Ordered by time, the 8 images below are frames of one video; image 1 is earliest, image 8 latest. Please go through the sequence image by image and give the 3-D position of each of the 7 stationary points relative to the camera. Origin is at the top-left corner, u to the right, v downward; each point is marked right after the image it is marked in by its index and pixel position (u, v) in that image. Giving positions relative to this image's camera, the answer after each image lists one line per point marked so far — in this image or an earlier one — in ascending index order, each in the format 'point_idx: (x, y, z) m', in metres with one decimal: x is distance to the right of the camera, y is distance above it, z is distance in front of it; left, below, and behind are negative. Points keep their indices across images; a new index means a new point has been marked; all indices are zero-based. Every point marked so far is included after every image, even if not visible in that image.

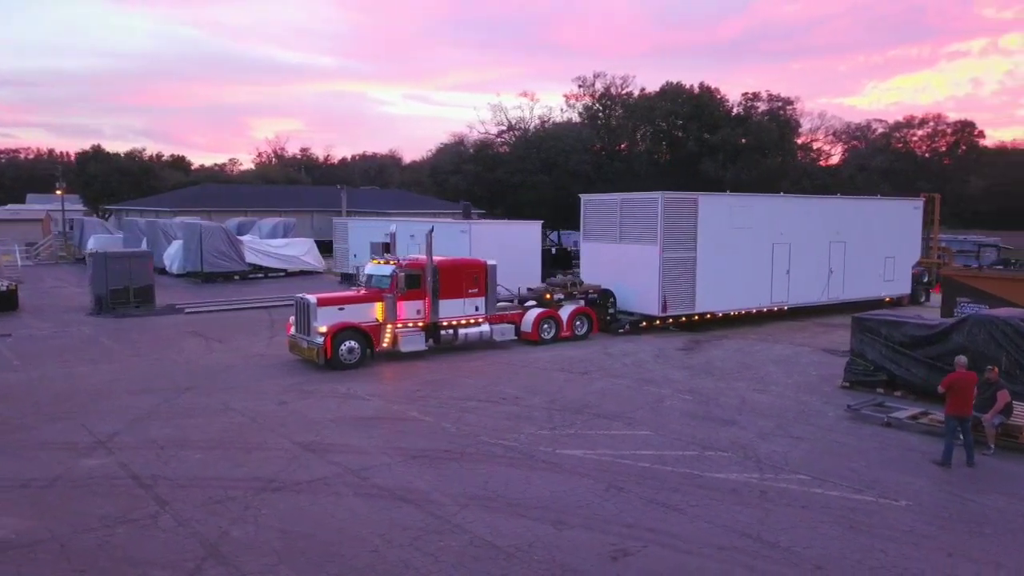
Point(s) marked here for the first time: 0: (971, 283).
0: (+8.7, +0.1, +15.4) m
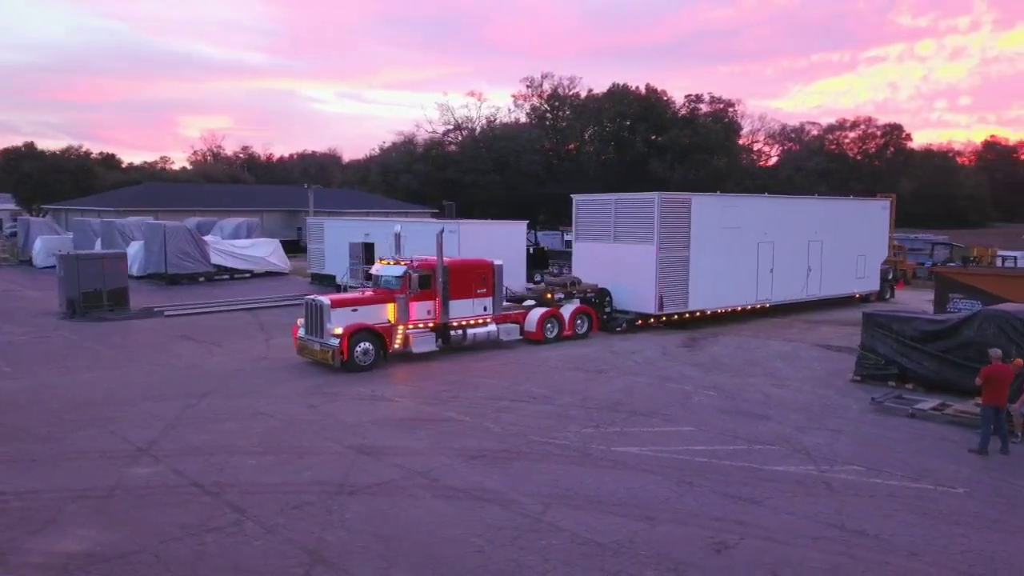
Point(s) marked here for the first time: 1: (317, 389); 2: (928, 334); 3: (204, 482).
0: (+8.9, +0.2, +16.2) m
1: (-3.3, -1.7, +13.9) m
2: (+6.9, -0.8, +13.6) m
3: (-3.4, -2.2, +9.2) m
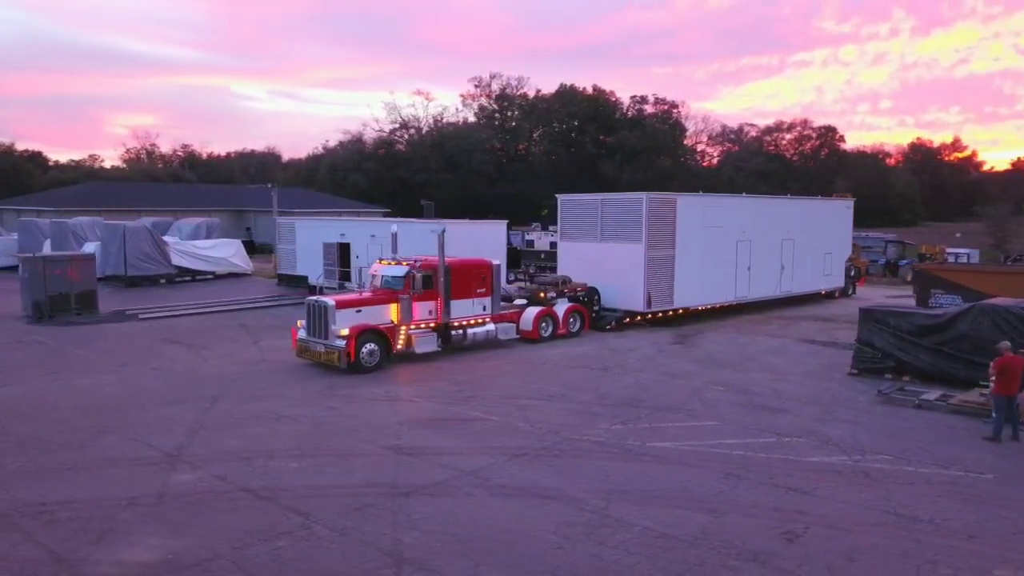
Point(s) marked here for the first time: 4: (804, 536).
0: (+9.0, +0.2, +16.9) m
1: (-3.1, -1.7, +13.8) m
2: (+7.2, -0.7, +14.2) m
3: (-2.8, -2.2, +9.1) m
4: (+2.7, -2.3, +7.6) m
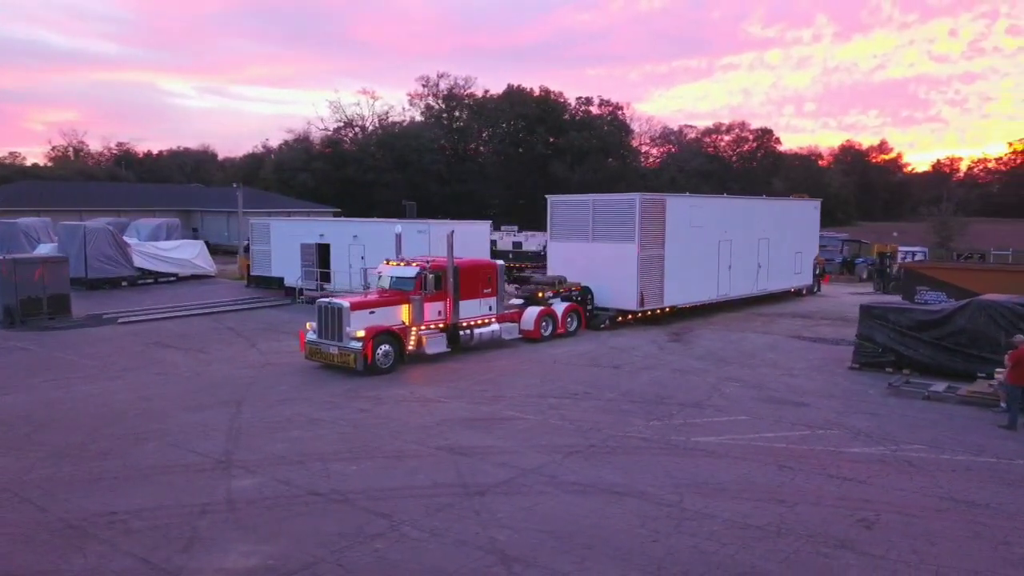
0: (+9.1, +0.3, +17.7) m
1: (-2.7, -1.8, +13.7) m
2: (+7.5, -0.6, +14.9) m
3: (-2.1, -2.2, +9.0) m
4: (+3.6, -2.3, +8.0) m
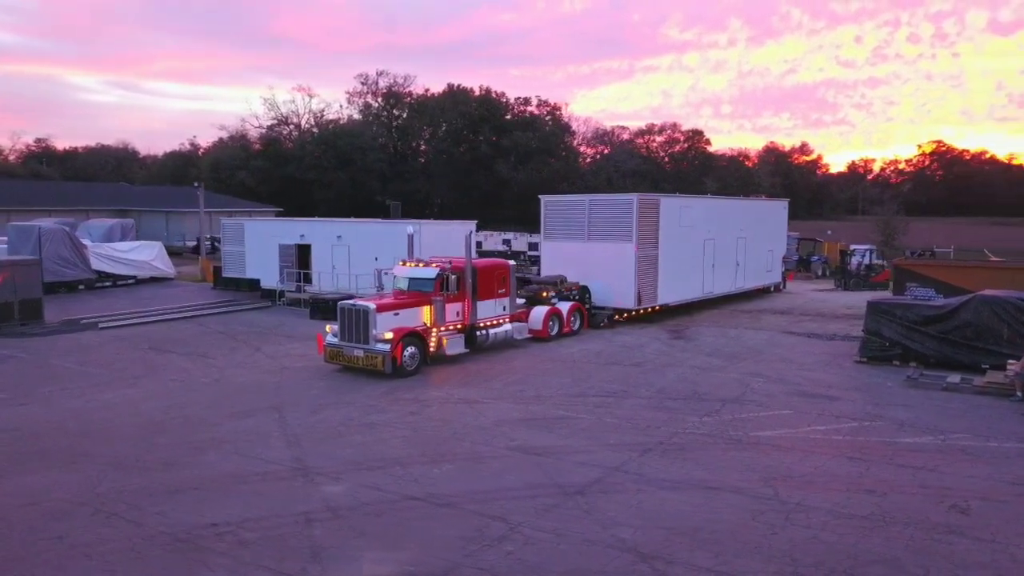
0: (+9.3, +0.4, +18.6) m
1: (-2.0, -1.8, +13.5) m
2: (+8.0, -0.6, +15.6) m
3: (-1.0, -2.2, +8.9) m
4: (+4.7, -2.3, +8.4) m
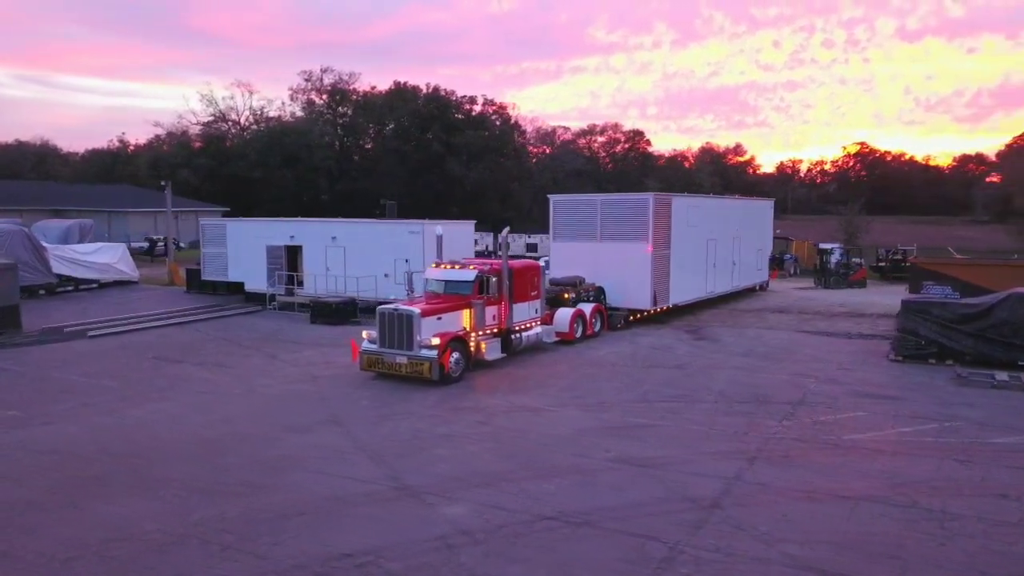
0: (+9.8, +0.4, +18.8) m
1: (-1.0, -1.8, +12.8) m
2: (+8.8, -0.5, +15.7) m
3: (+0.4, -2.3, +8.3) m
4: (+6.1, -2.3, +8.3) m
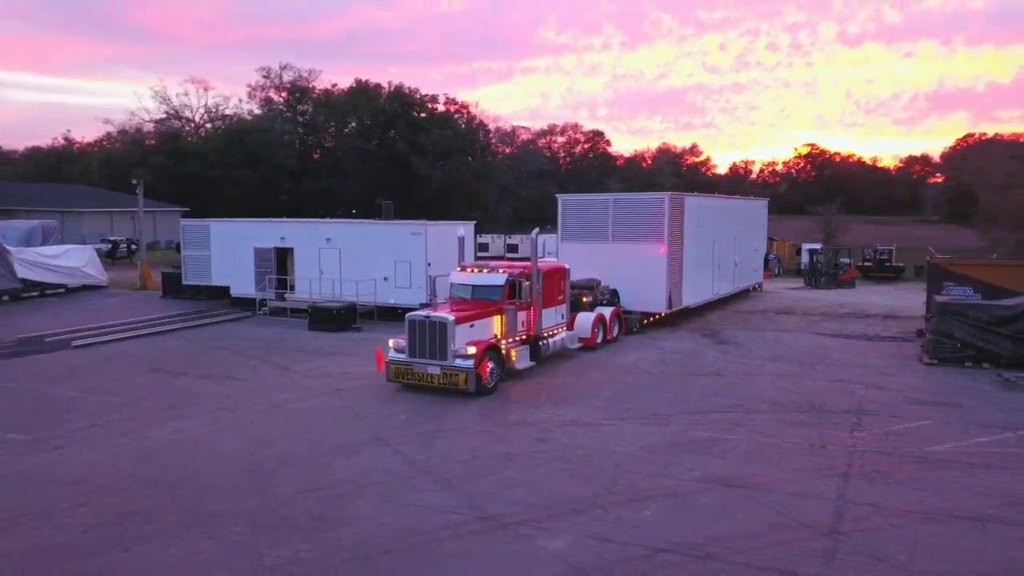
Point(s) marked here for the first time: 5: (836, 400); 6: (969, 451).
0: (+10.2, +0.4, +18.6) m
1: (-0.3, -1.9, +12.0) m
2: (+9.3, -0.6, +15.4) m
3: (+1.4, -2.4, +7.5) m
4: (+7.1, -2.3, +7.8) m
5: (+5.3, -1.8, +13.2) m
6: (+5.8, -2.1, +10.4) m
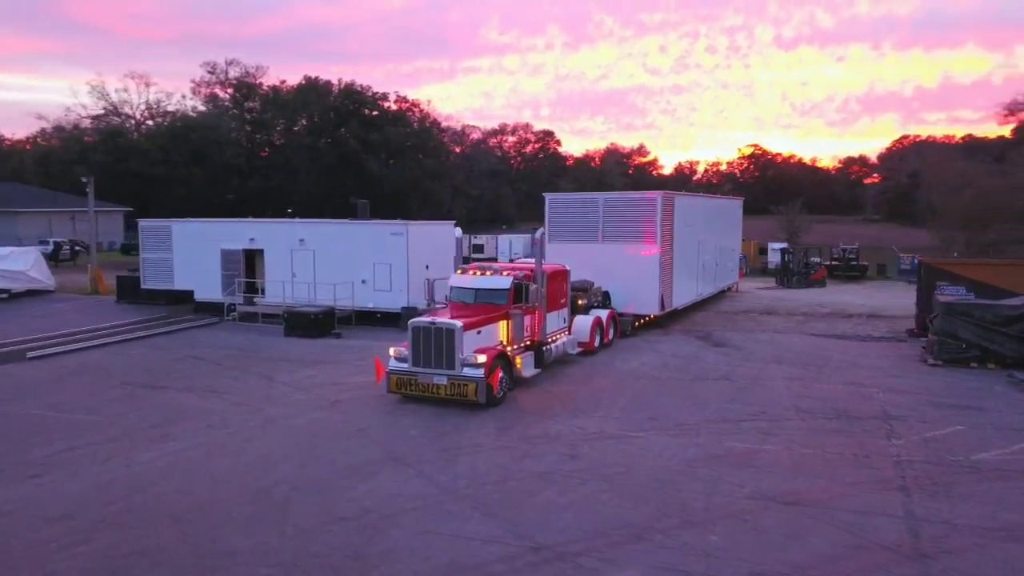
0: (+9.9, +0.4, +18.5) m
1: (0.0, -2.0, +11.2) m
2: (+9.3, -0.6, +15.3) m
3: (+1.9, -2.4, +6.9) m
4: (+7.6, -2.3, +7.6) m
5: (+5.4, -1.8, +12.8) m
6: (+6.2, -2.1, +10.0) m
